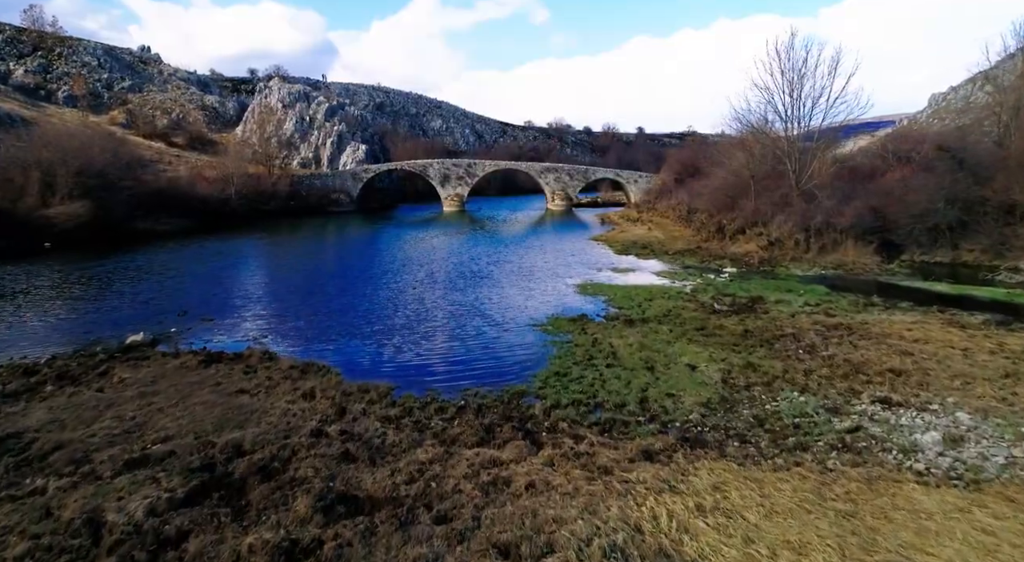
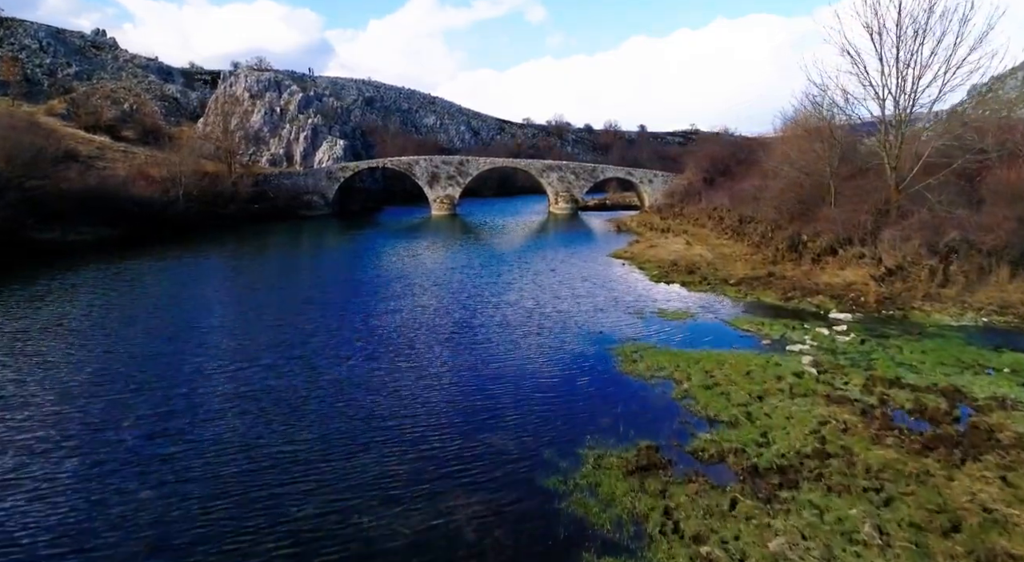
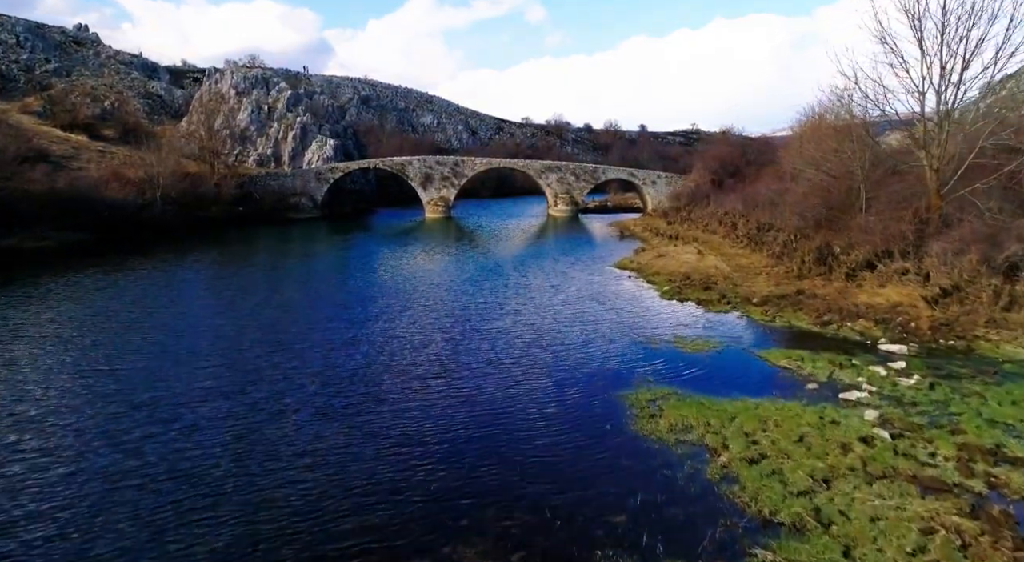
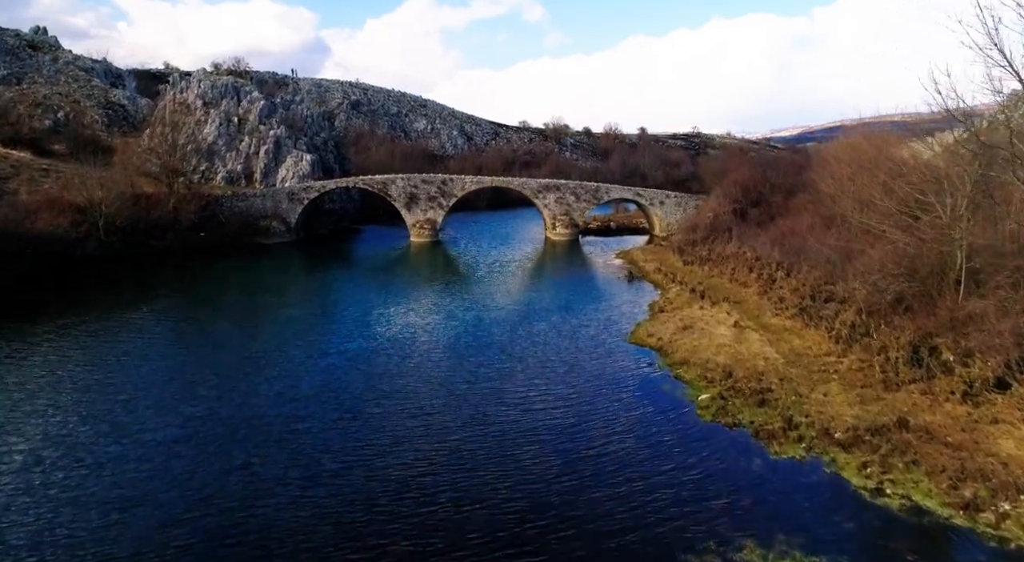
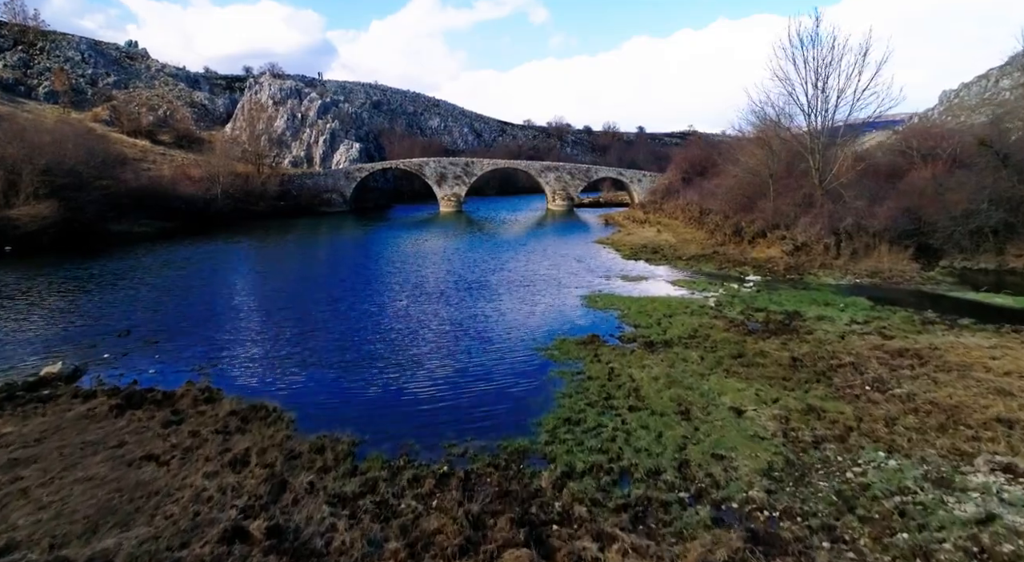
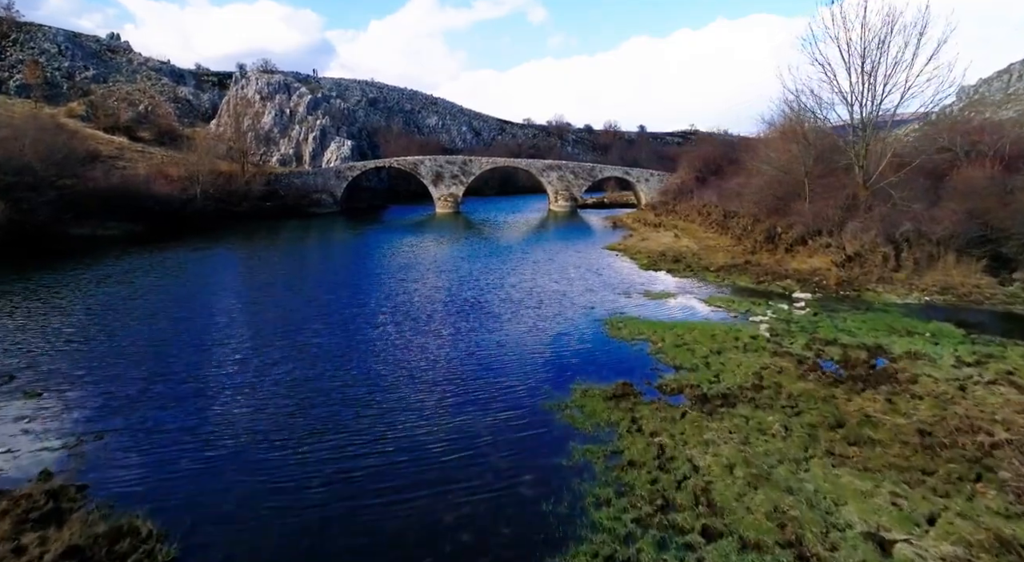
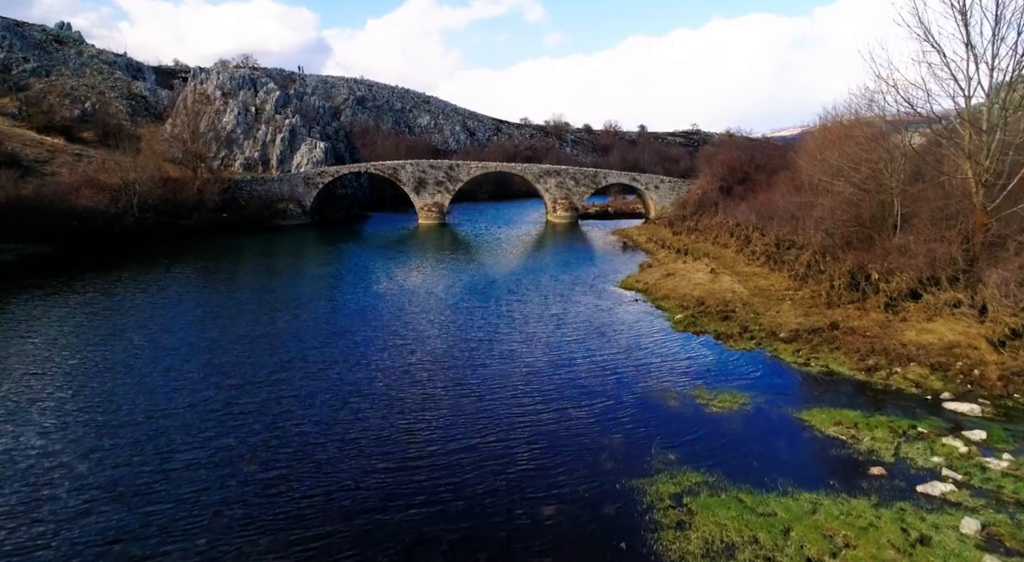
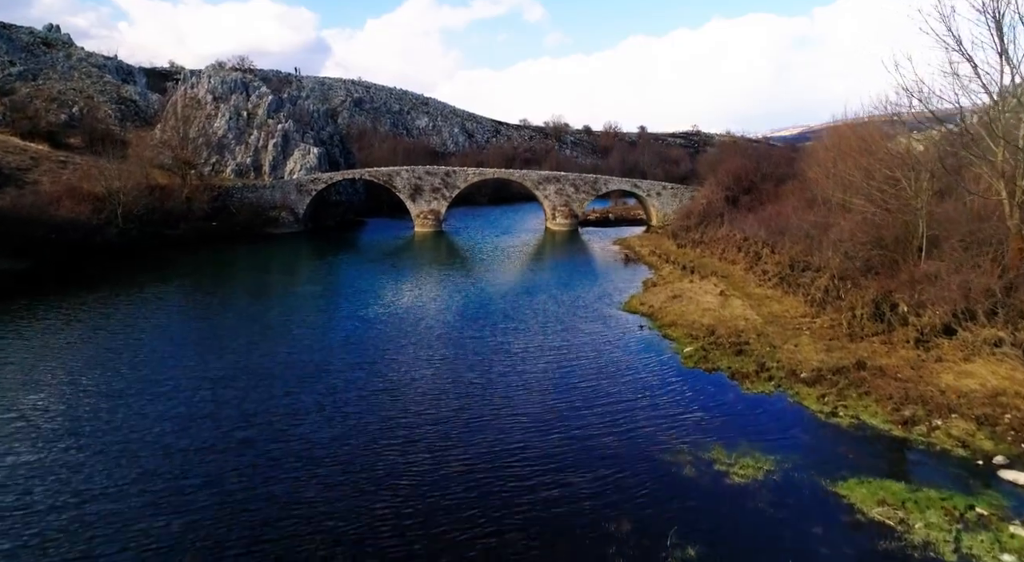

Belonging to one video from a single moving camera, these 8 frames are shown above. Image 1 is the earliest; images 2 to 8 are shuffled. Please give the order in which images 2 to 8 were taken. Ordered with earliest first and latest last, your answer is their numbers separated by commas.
5, 6, 2, 3, 7, 8, 4
